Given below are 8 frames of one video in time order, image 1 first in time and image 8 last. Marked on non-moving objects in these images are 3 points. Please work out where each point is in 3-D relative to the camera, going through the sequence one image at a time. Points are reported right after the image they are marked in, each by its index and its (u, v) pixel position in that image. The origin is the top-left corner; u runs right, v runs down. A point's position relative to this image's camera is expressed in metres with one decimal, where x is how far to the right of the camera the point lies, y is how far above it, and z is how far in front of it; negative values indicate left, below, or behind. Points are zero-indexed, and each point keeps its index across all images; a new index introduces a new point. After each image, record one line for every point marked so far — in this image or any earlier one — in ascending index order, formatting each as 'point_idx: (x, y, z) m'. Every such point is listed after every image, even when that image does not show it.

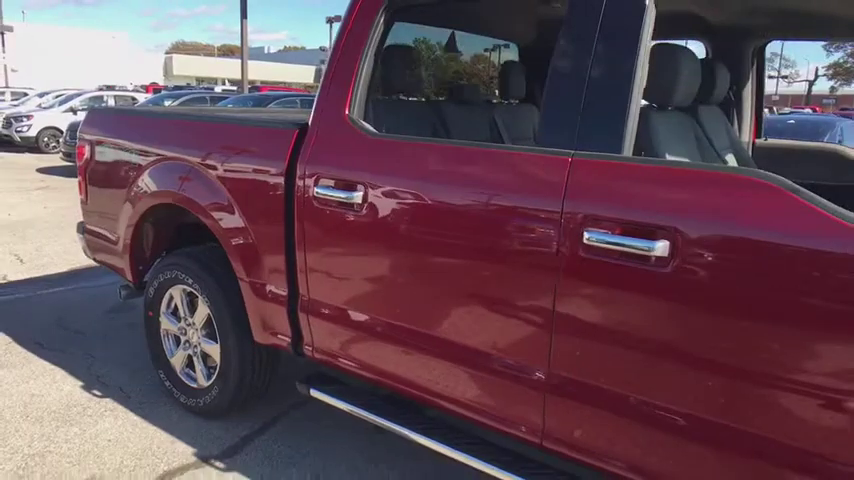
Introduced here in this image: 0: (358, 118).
0: (-0.3, +0.5, +2.6) m
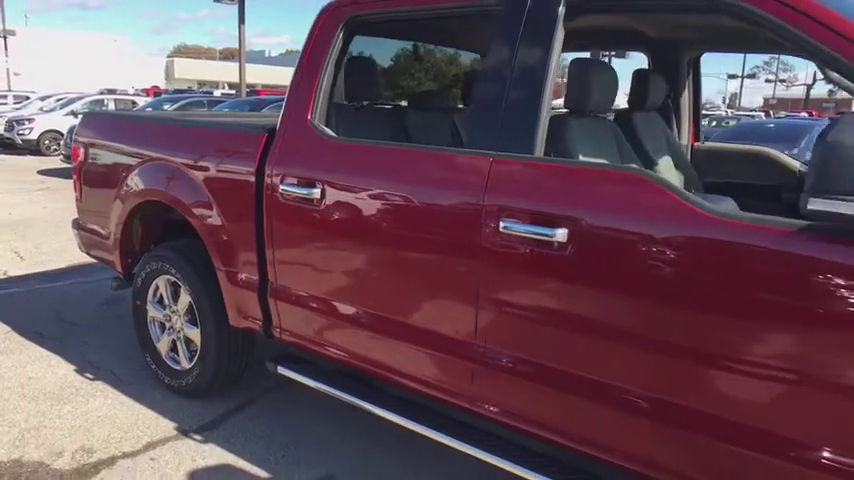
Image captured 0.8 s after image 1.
0: (-0.5, +0.5, +2.9) m
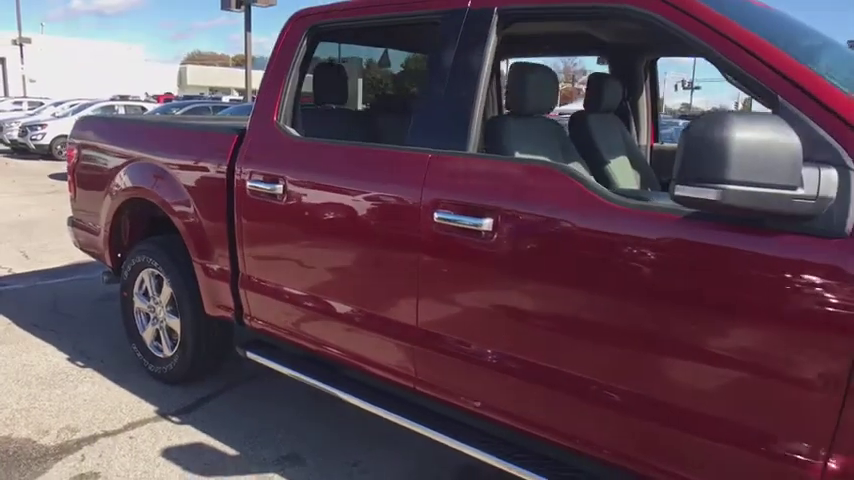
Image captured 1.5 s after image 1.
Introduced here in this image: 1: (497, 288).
0: (-0.6, +0.5, +3.1) m
1: (+0.3, -0.2, +2.3) m
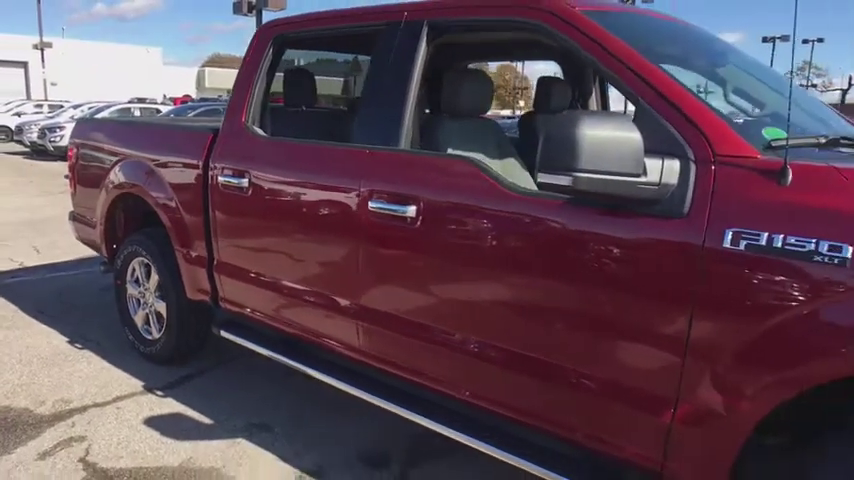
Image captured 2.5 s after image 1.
0: (-0.9, +0.6, +3.4) m
1: (0.0, -0.1, +2.6) m
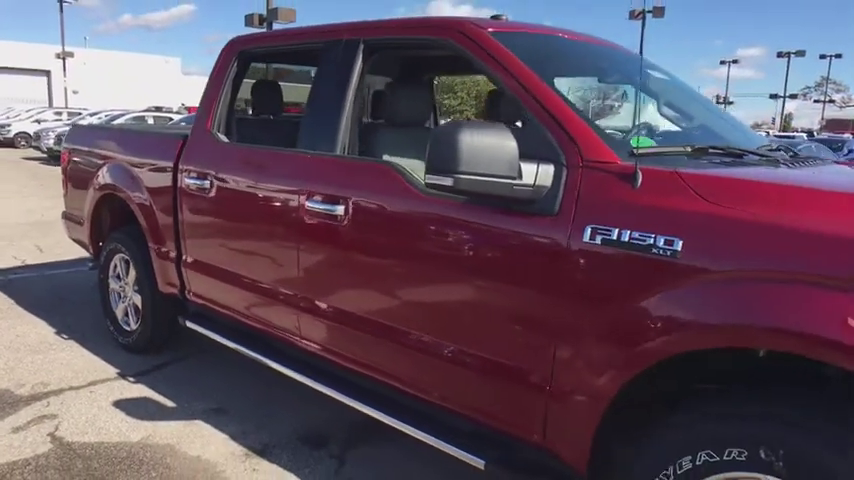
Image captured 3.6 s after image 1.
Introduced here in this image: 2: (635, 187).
0: (-1.1, +0.6, +3.7) m
1: (-0.3, -0.1, +2.8) m
2: (+0.6, +0.2, +2.1) m
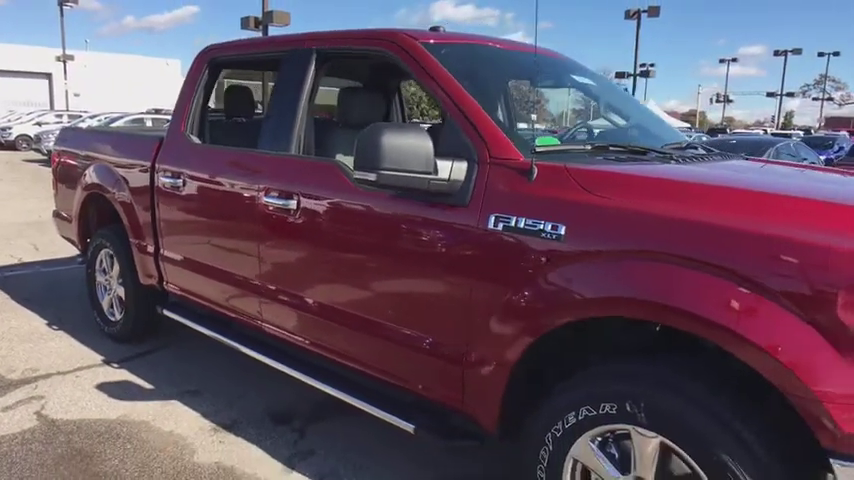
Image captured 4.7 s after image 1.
0: (-1.4, +0.6, +4.0) m
1: (-0.5, -0.1, +3.1) m
2: (+0.4, +0.2, +2.4) m
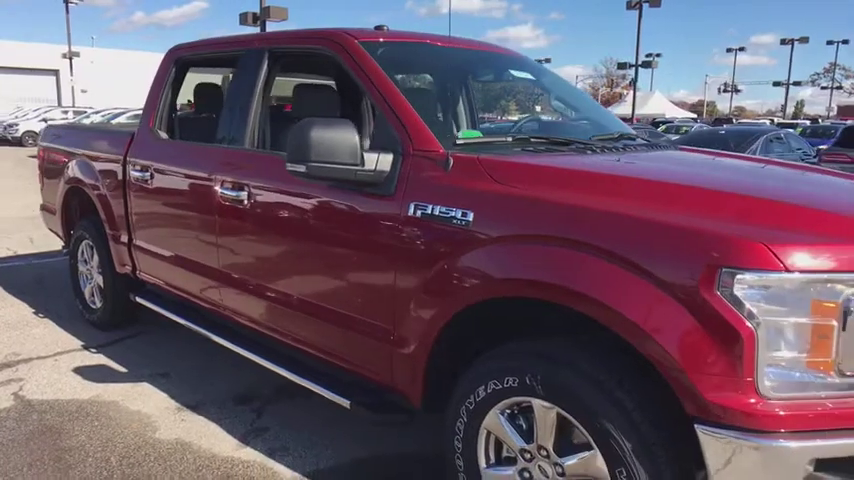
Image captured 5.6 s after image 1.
0: (-1.6, +0.7, +4.2) m
1: (-0.8, 0.0, +3.3) m
2: (+0.1, +0.3, +2.5) m
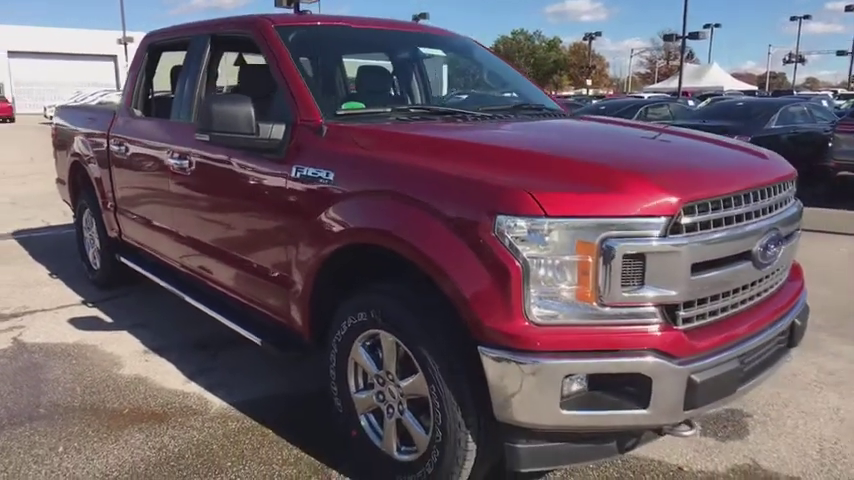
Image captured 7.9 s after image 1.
0: (-2.0, +0.9, +4.8) m
1: (-1.3, +0.2, +3.8) m
2: (-0.4, +0.4, +2.9) m
